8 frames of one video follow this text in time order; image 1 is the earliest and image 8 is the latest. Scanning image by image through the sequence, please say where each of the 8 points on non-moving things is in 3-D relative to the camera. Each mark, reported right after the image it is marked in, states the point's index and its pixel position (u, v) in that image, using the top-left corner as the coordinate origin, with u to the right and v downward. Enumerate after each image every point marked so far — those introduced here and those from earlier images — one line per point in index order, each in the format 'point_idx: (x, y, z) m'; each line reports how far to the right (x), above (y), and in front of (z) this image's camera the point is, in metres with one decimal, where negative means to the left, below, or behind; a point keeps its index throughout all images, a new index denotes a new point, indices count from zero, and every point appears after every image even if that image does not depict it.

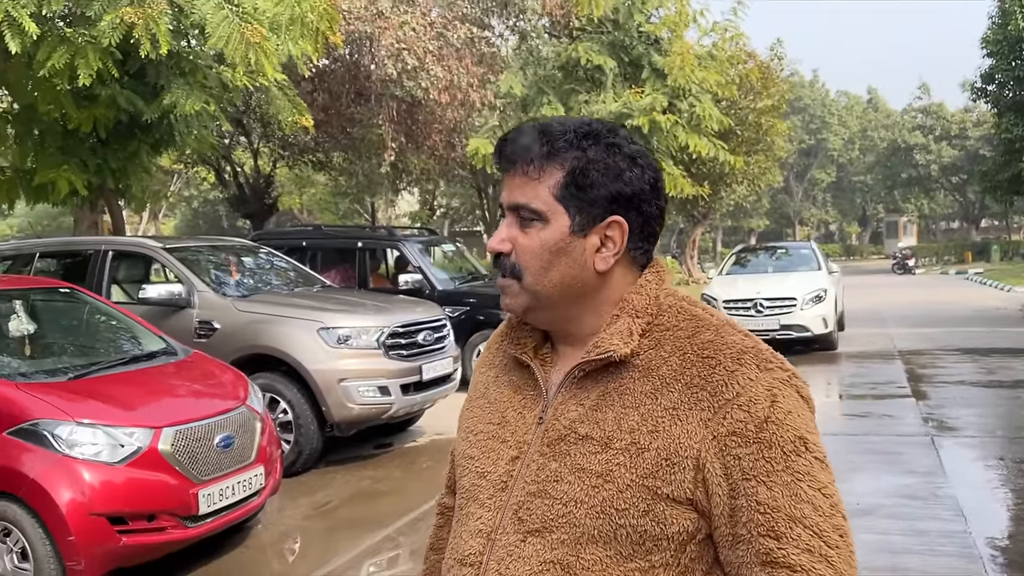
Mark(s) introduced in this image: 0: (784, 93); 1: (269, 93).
0: (+6.4, +4.5, +20.0) m
1: (-2.7, +2.2, +9.5) m
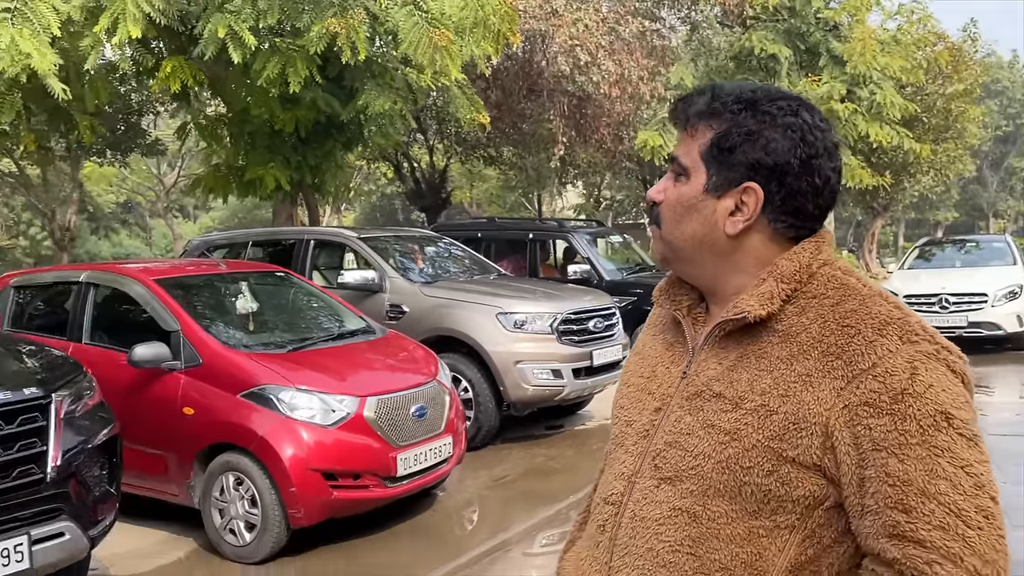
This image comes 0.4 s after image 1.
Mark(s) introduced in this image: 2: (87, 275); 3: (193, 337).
0: (+10.2, +4.6, +18.6) m
1: (-0.7, +2.3, +10.1) m
2: (-2.5, +0.1, +5.1) m
3: (-1.7, -0.3, +4.5) m
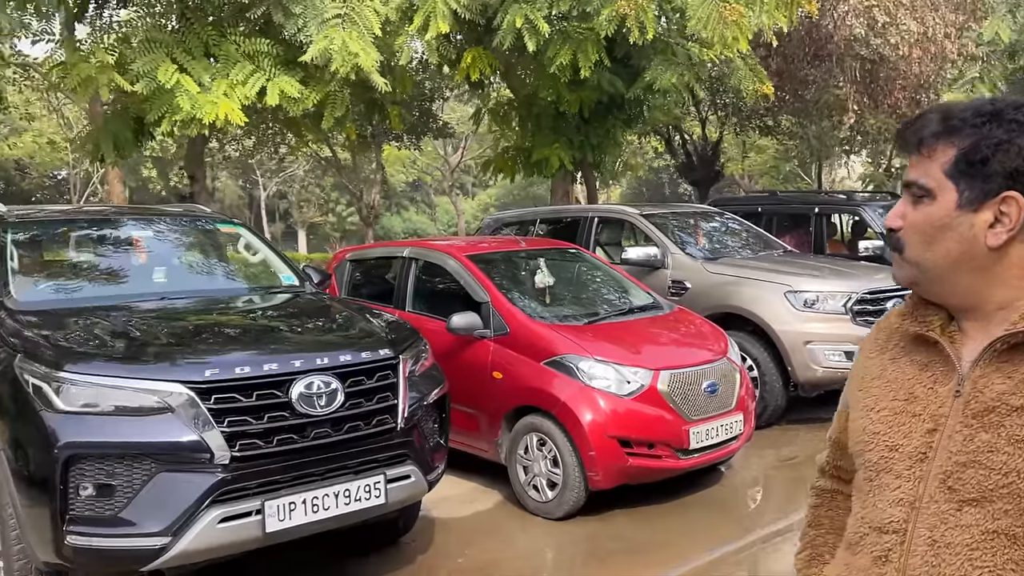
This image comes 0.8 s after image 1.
0: (+15.5, +4.9, +14.6) m
1: (+2.5, +2.6, +9.8) m
2: (-0.7, +0.2, +5.7) m
3: (-0.1, -0.1, +4.9) m
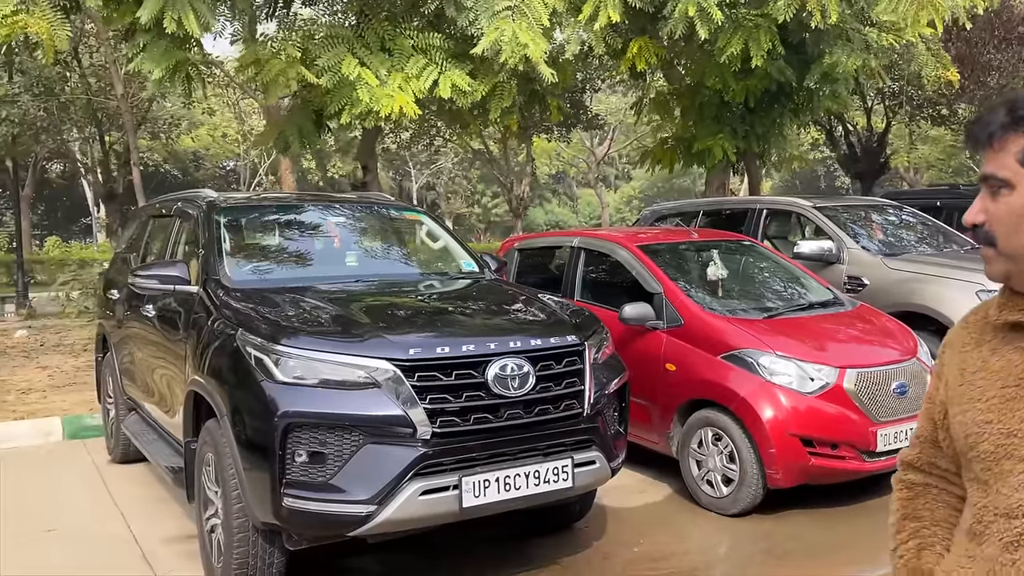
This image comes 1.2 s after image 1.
0: (+18.0, +4.6, +11.9) m
1: (+4.4, +2.6, +9.3) m
2: (+0.5, +0.3, +5.7) m
3: (+0.9, -0.1, +4.9) m
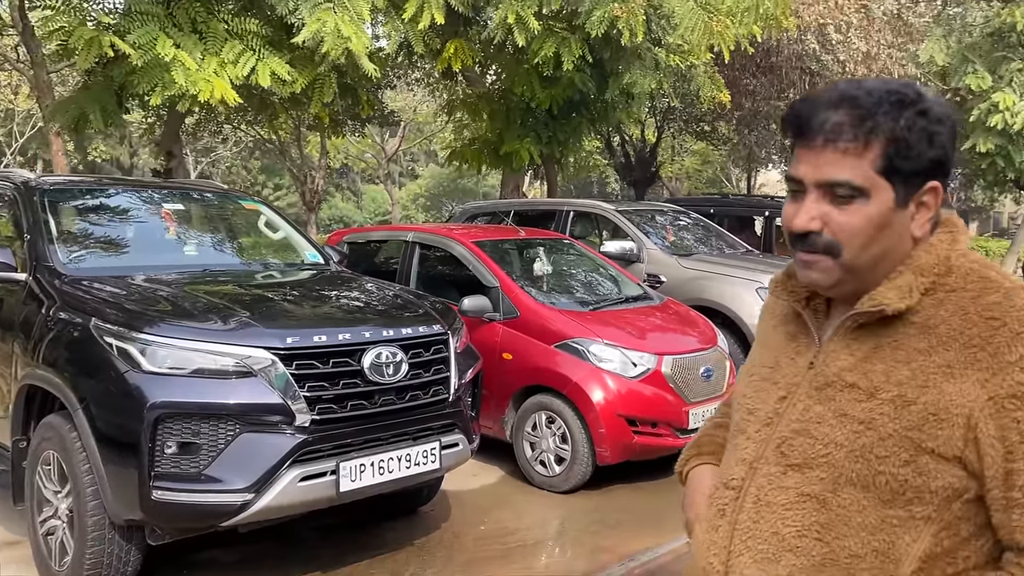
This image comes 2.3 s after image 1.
0: (+14.7, +4.5, +16.3) m
1: (+2.2, +2.6, +10.3) m
2: (-0.7, +0.4, +5.9) m
3: (0.0, 0.0, +5.2) m
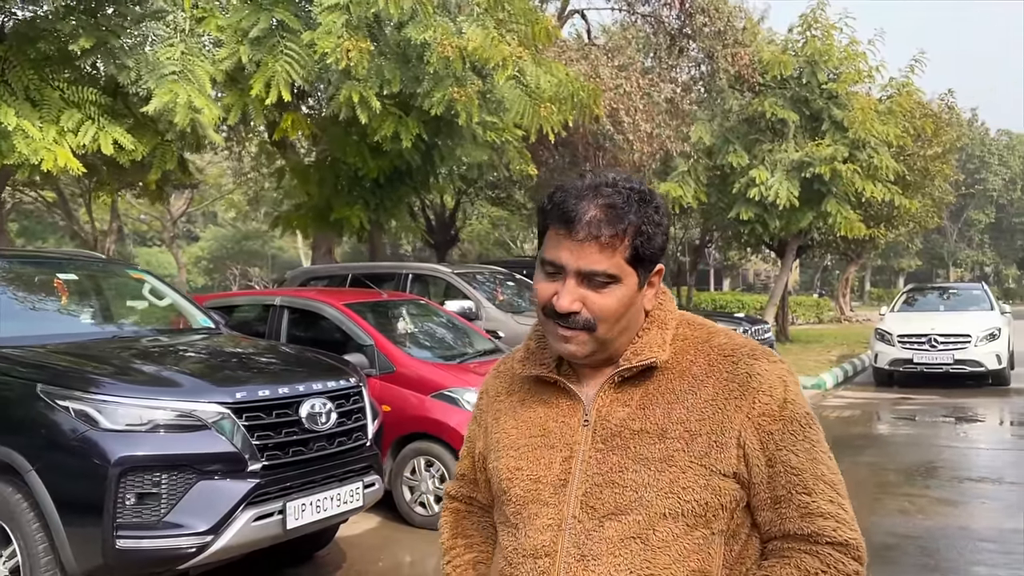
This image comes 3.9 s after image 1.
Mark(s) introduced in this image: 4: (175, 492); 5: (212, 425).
0: (+10.5, +3.6, +20.4) m
1: (-0.1, +1.9, +11.3) m
2: (-1.7, -0.1, +6.2) m
3: (-0.8, -0.4, +5.7) m
4: (-1.3, -0.8, +3.3) m
5: (-1.2, -0.5, +3.4) m
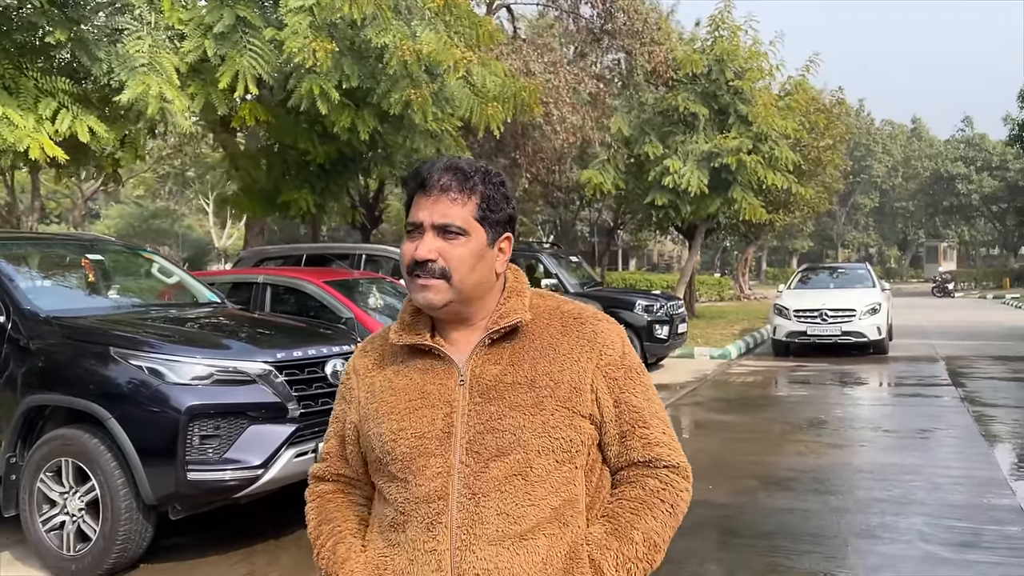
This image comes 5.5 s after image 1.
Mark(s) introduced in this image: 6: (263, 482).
0: (+8.6, +4.1, +22.2) m
1: (-1.0, +2.2, +12.1) m
2: (-2.0, +0.1, +6.9) m
3: (-1.1, -0.3, +6.4) m
4: (-1.3, -0.7, +4.0) m
5: (-1.2, -0.4, +4.2) m
6: (-1.2, -0.9, +4.1) m
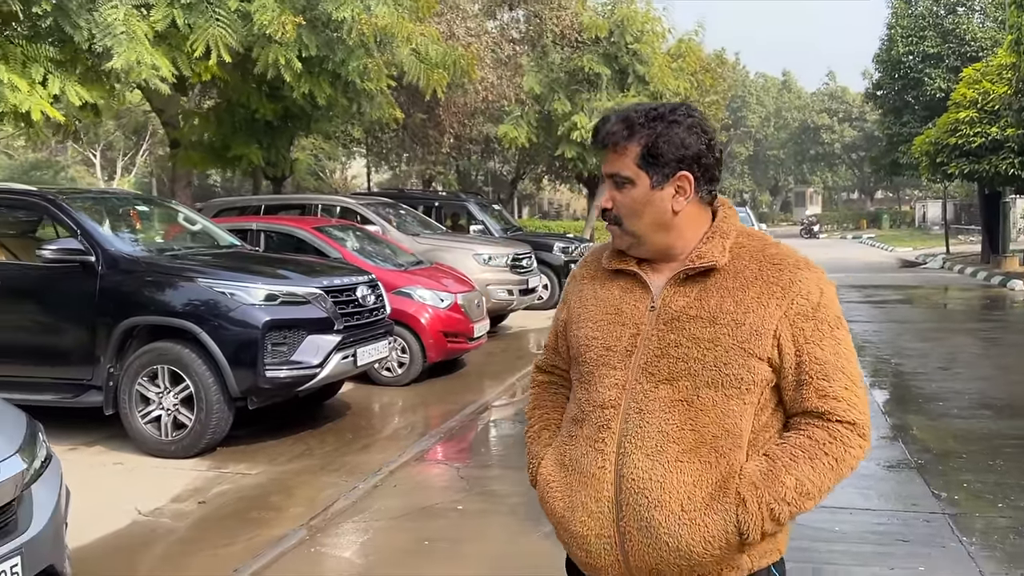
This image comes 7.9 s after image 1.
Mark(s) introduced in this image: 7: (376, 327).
0: (+6.0, +5.7, +24.3) m
1: (-2.1, +3.0, +13.1) m
2: (-2.4, +0.6, +7.9) m
3: (-1.5, +0.2, +7.6) m
4: (-1.3, -0.3, +5.3) m
5: (-1.3, -0.1, +5.4) m
6: (-1.2, -0.6, +5.3) m
7: (-1.0, -0.3, +5.9) m
